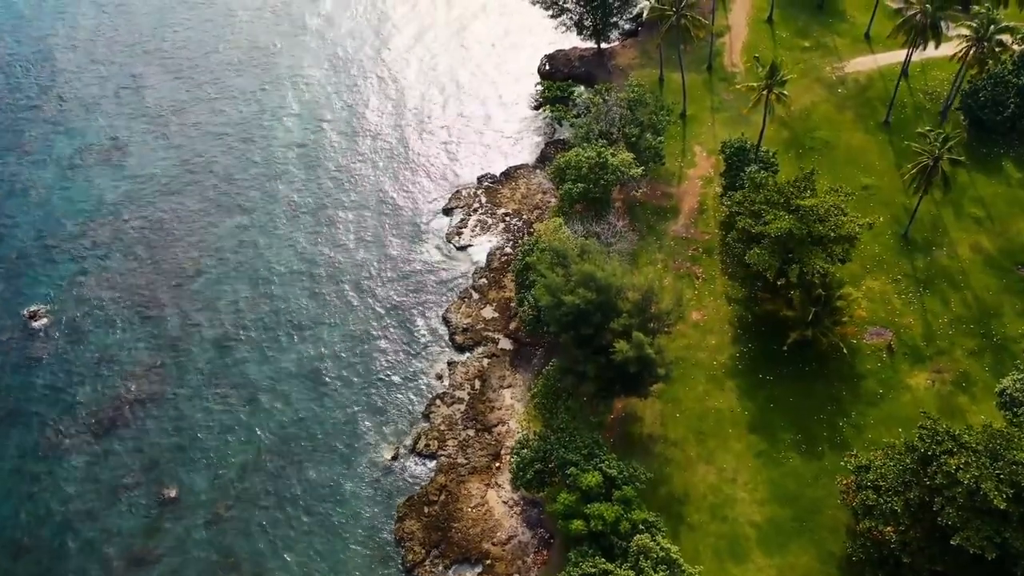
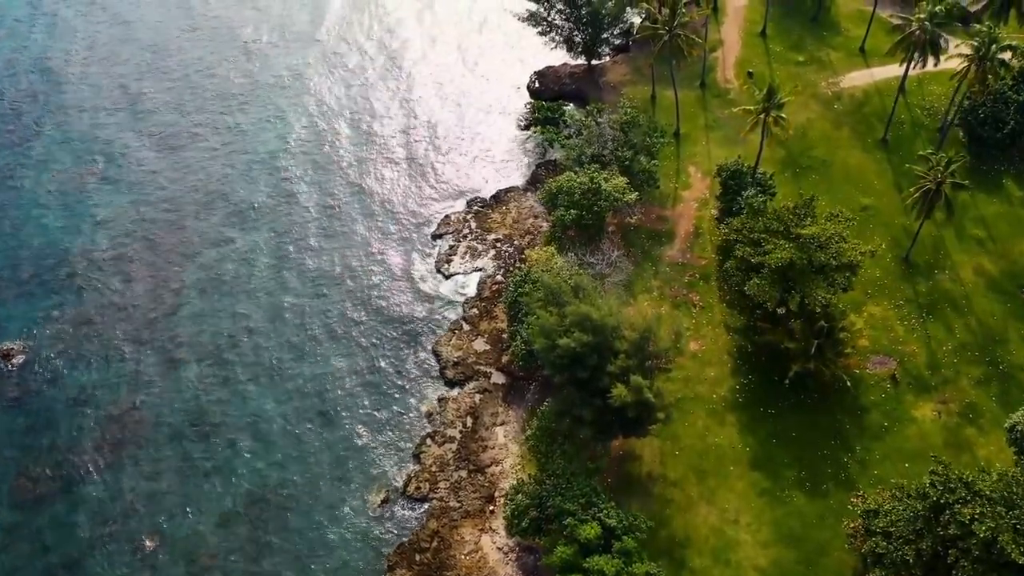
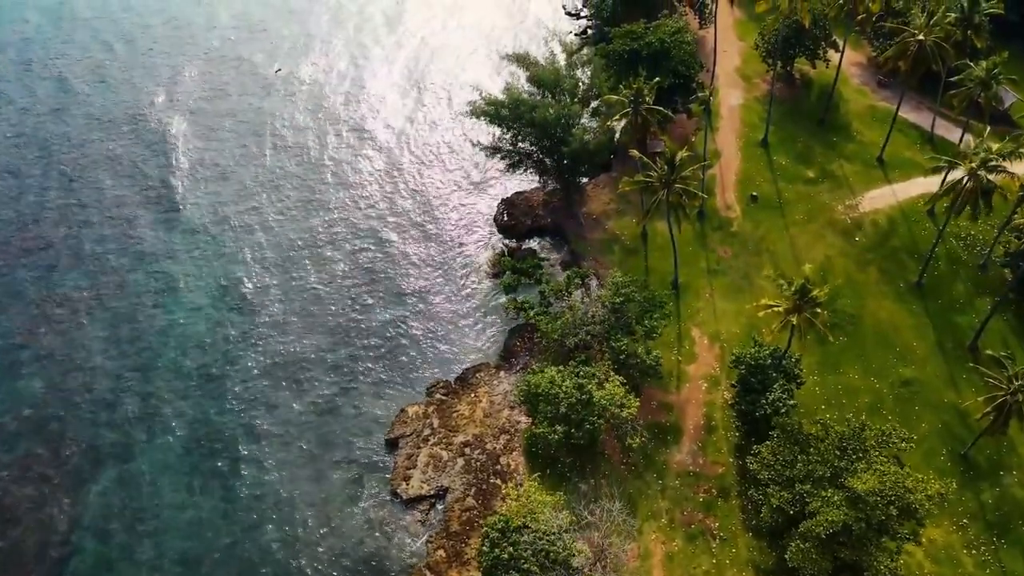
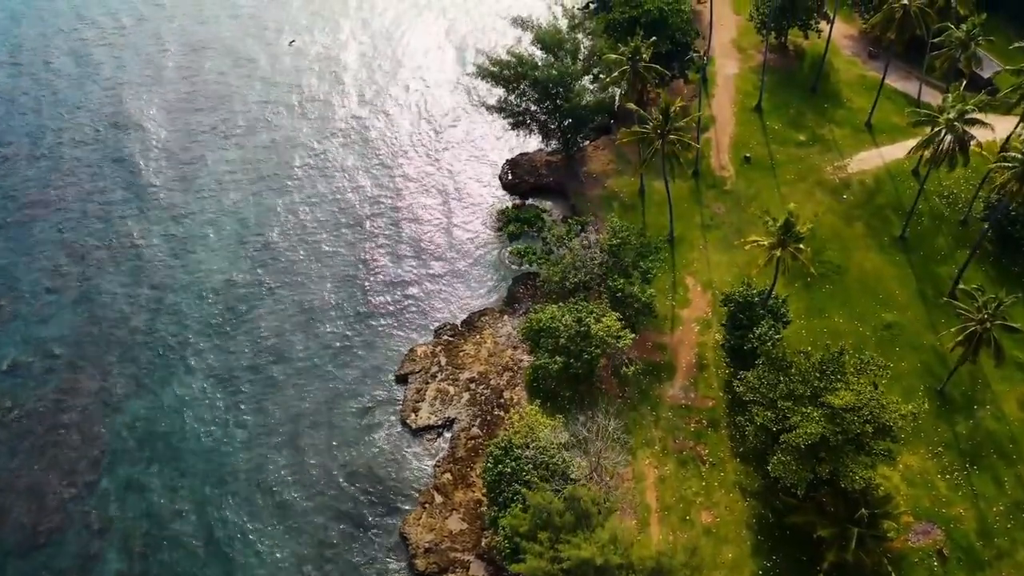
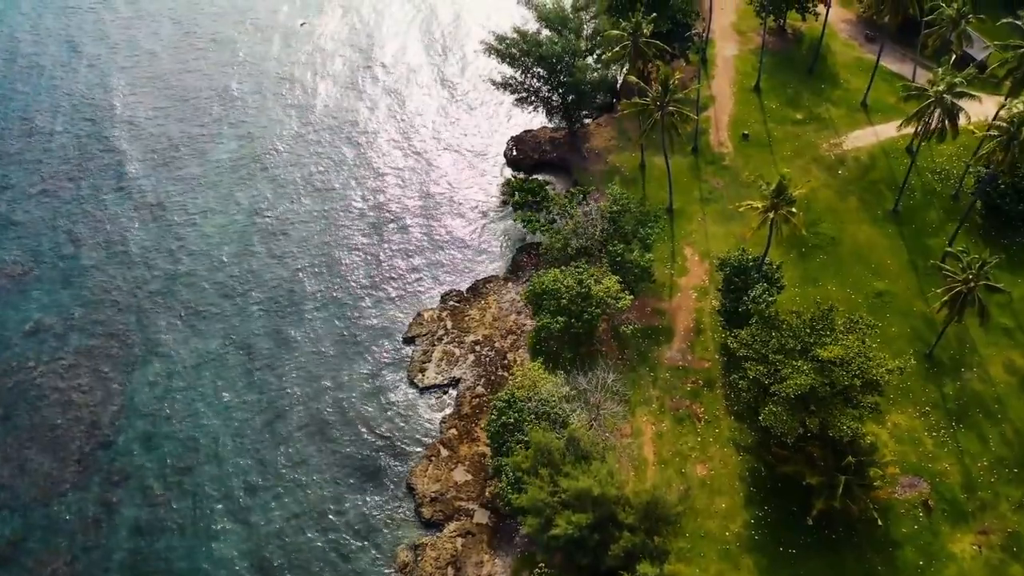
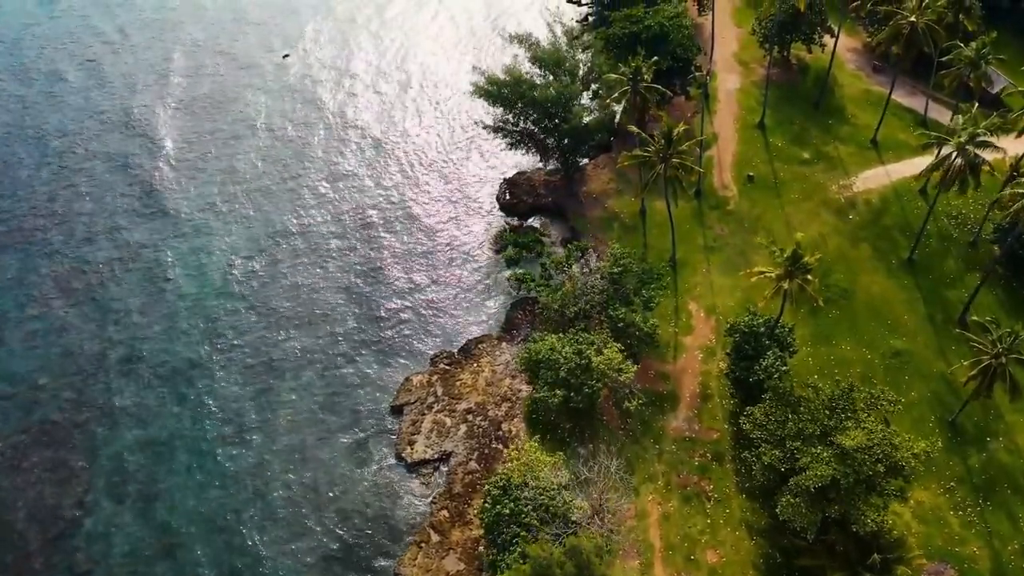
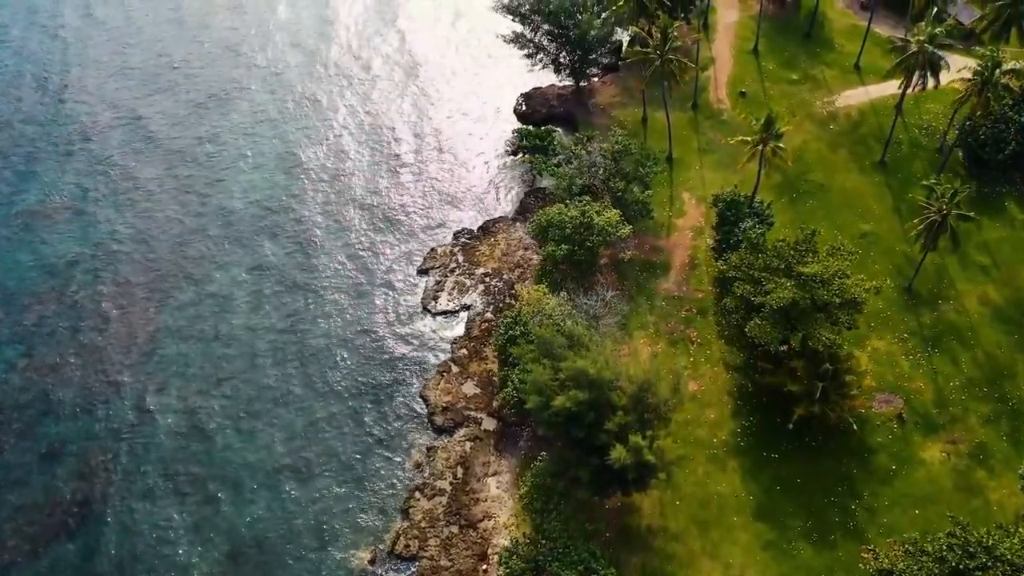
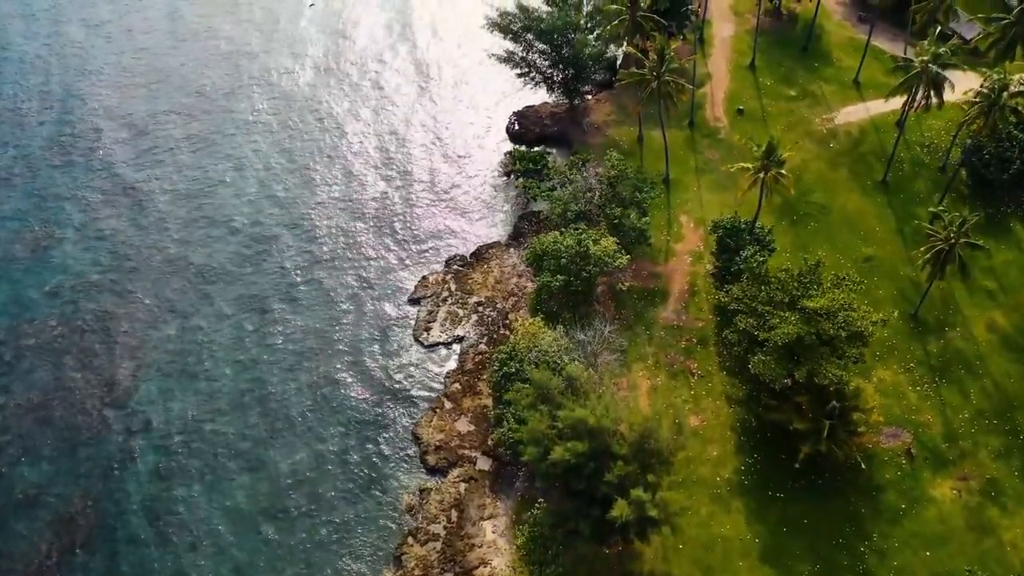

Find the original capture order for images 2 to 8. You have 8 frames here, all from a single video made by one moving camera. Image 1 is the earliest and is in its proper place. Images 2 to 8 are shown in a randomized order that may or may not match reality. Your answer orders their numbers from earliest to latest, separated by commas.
2, 7, 8, 5, 4, 6, 3
